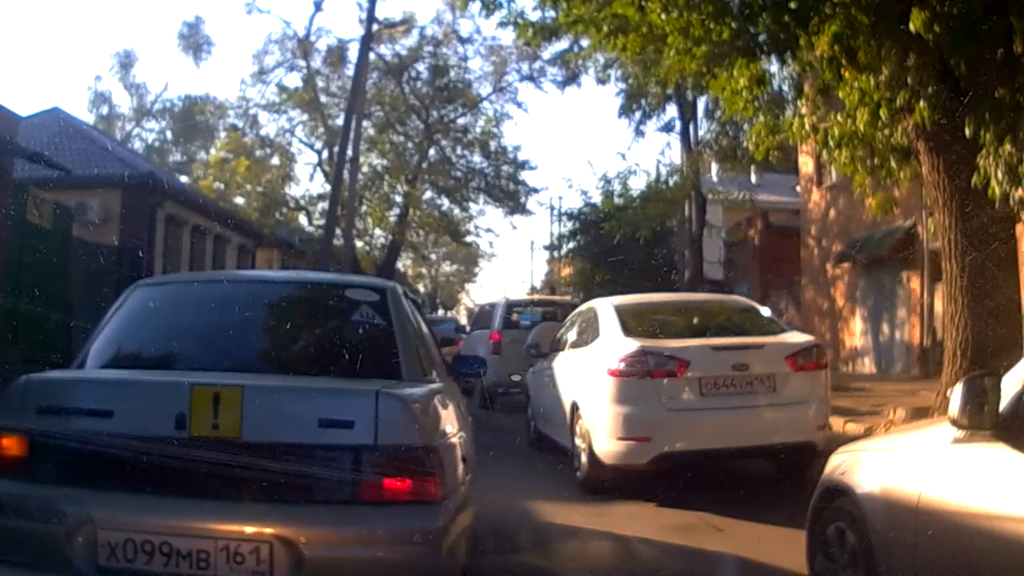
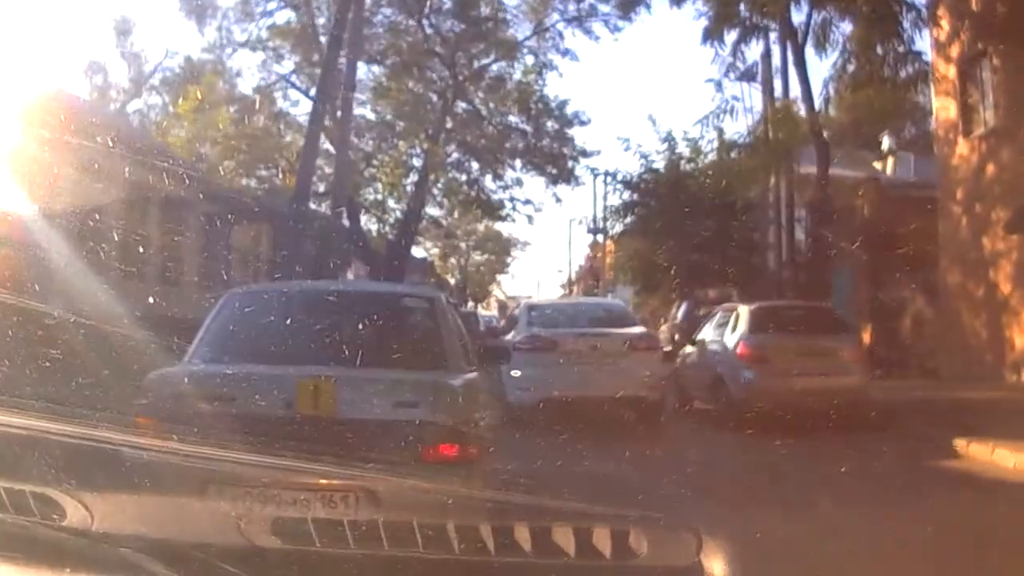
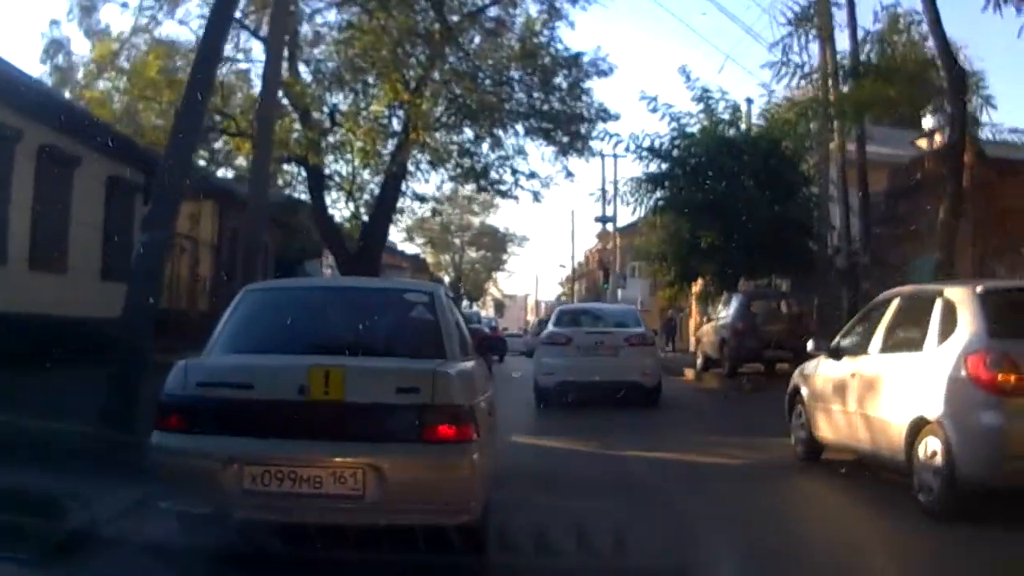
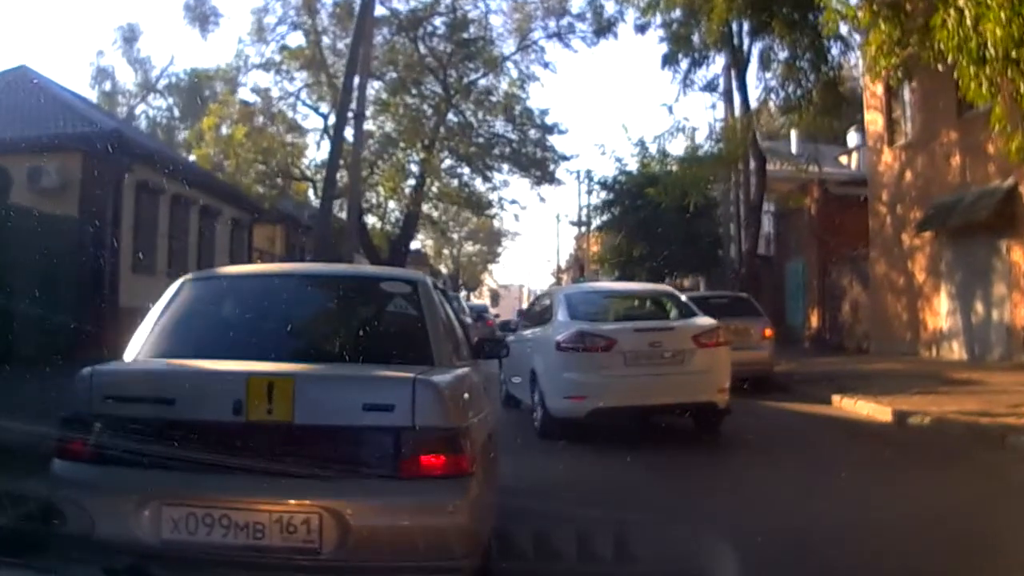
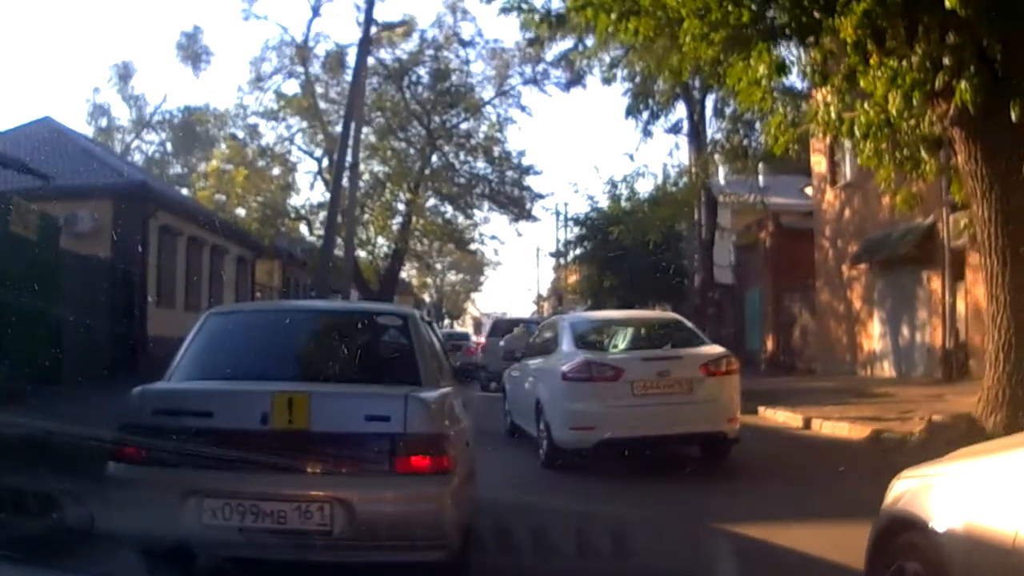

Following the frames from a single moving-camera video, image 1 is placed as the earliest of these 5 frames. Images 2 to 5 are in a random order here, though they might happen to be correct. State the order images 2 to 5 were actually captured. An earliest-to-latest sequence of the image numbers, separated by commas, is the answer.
5, 4, 2, 3
